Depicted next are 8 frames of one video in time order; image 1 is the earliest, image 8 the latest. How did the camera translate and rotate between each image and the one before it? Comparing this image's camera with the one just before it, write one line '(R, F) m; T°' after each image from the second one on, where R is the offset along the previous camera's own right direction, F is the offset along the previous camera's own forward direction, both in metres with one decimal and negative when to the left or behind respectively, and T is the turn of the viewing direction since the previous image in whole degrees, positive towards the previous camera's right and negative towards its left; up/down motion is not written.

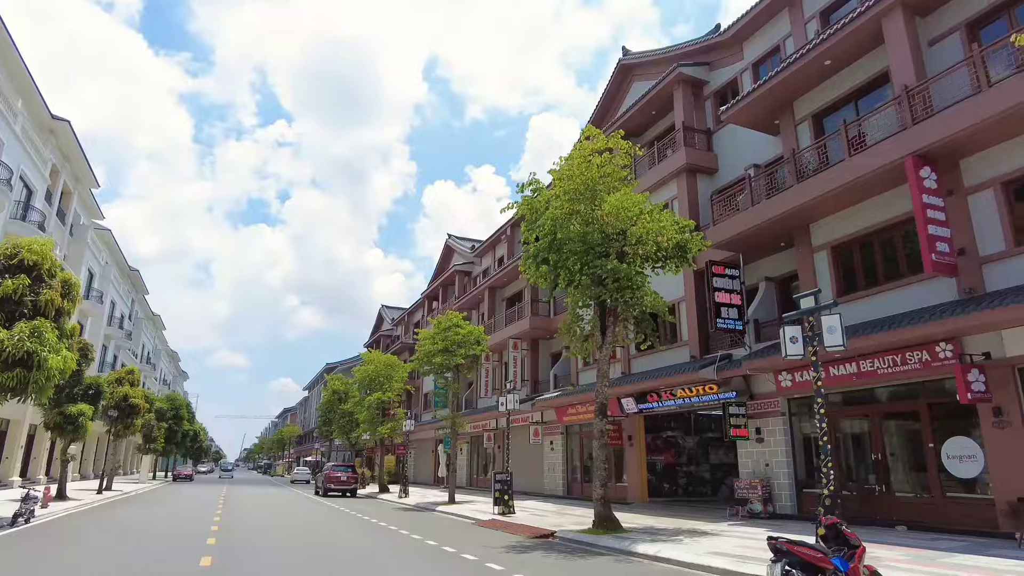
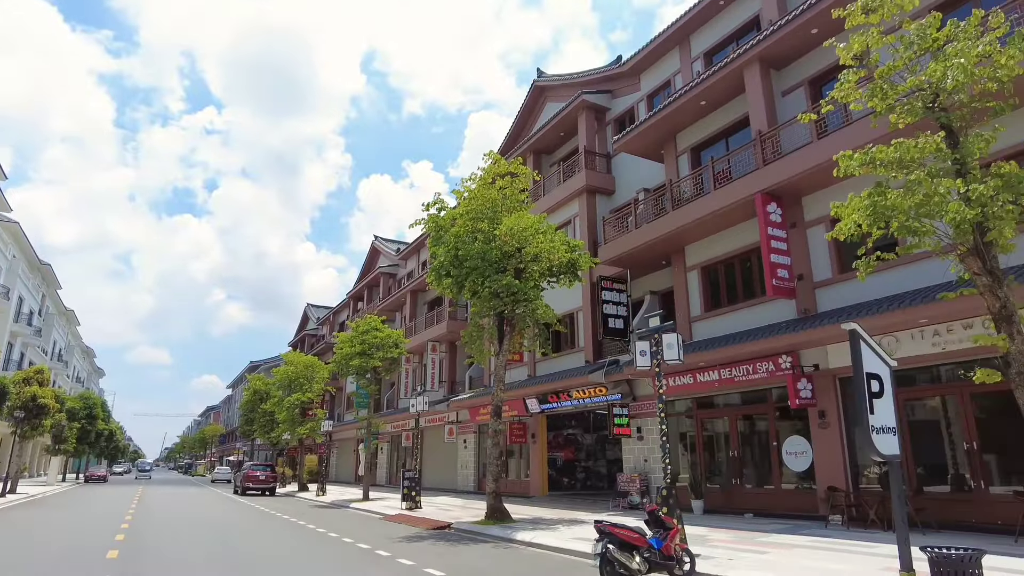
(+0.8, -1.4) m; +5°
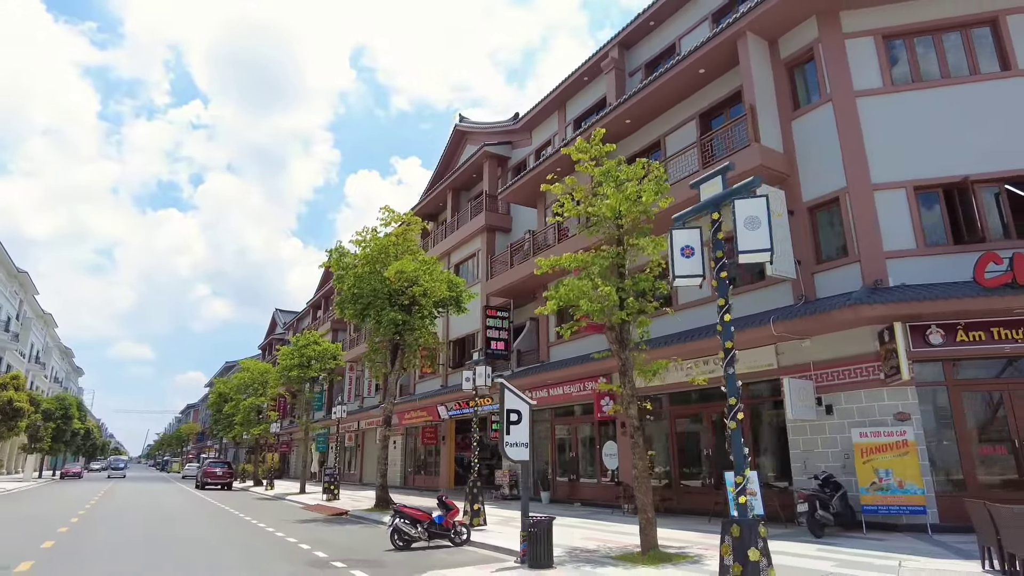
(+3.1, -3.9) m; +1°
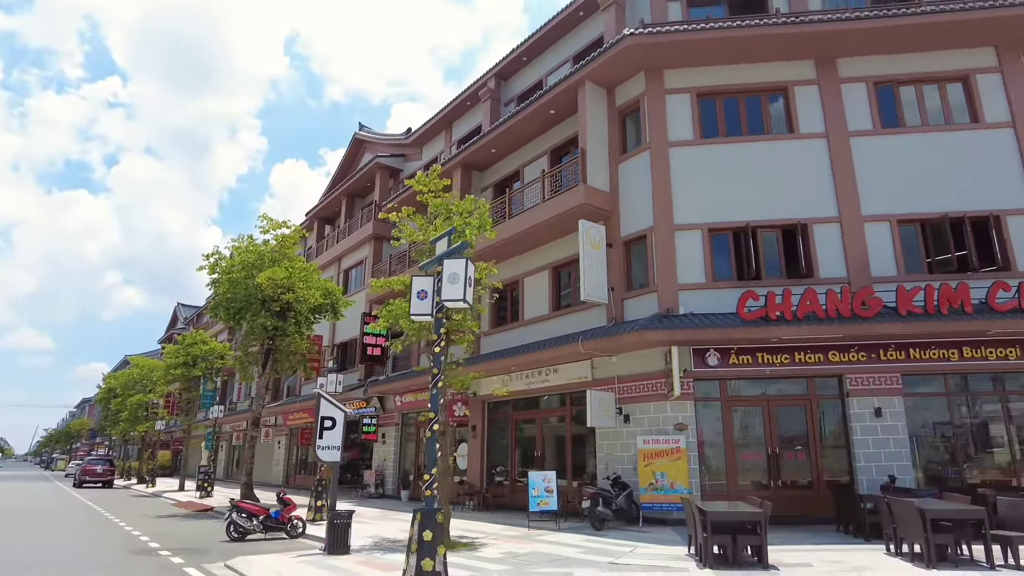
(+1.8, -1.5) m; +6°
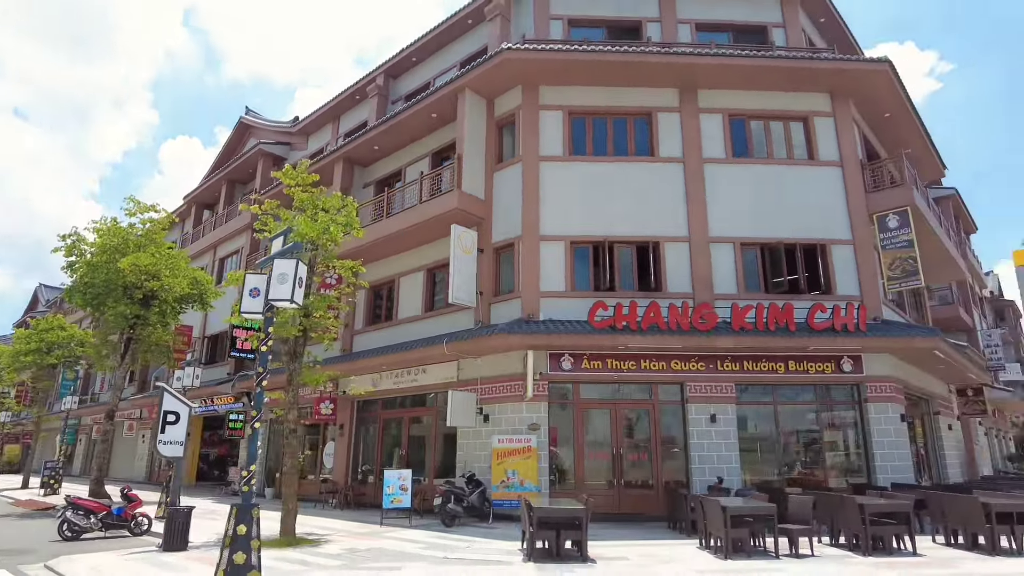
(+0.8, -0.4) m; +8°
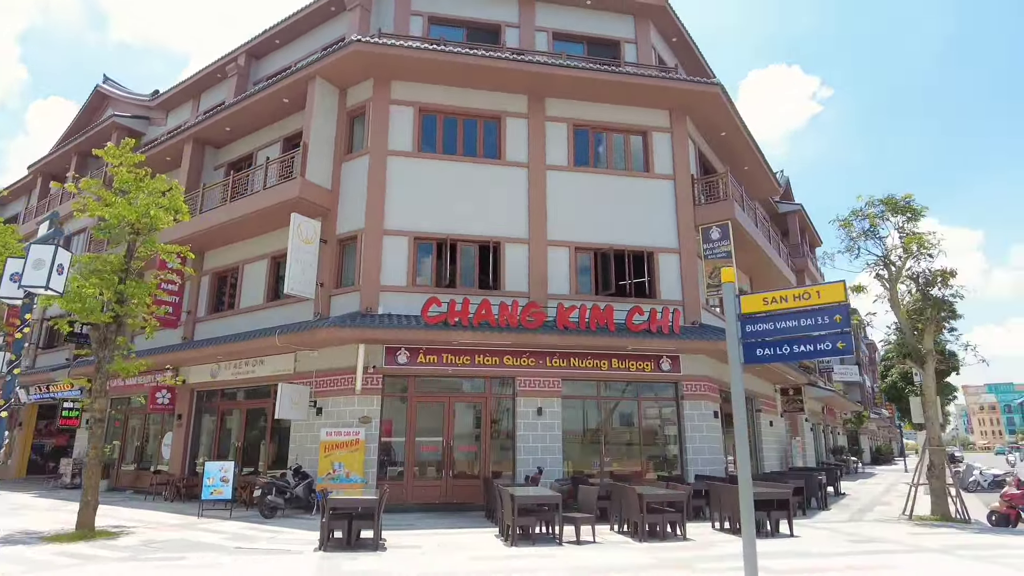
(+1.4, -0.4) m; +8°
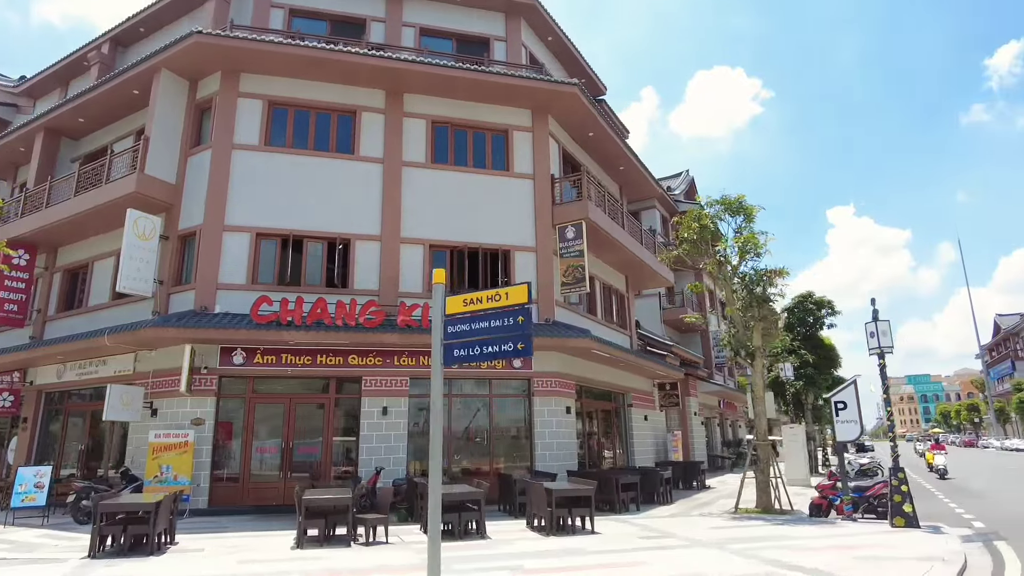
(+2.4, 0.0) m; +4°
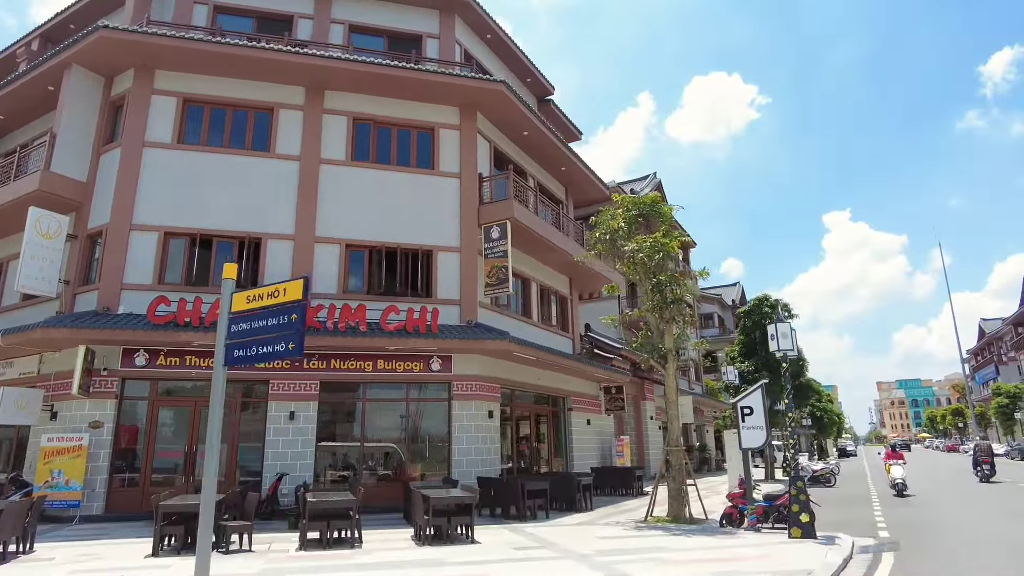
(+1.9, +0.4) m; 0°
